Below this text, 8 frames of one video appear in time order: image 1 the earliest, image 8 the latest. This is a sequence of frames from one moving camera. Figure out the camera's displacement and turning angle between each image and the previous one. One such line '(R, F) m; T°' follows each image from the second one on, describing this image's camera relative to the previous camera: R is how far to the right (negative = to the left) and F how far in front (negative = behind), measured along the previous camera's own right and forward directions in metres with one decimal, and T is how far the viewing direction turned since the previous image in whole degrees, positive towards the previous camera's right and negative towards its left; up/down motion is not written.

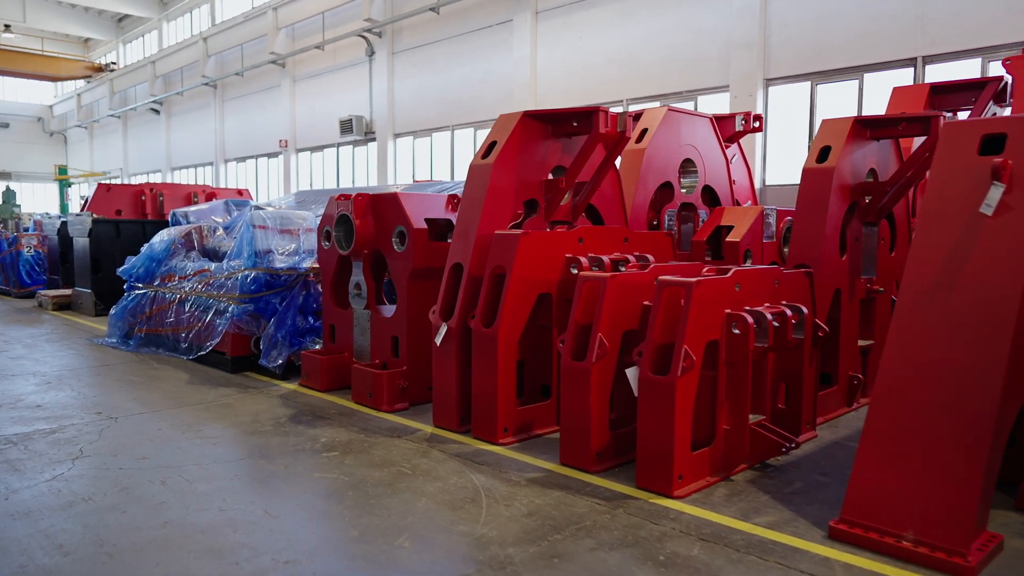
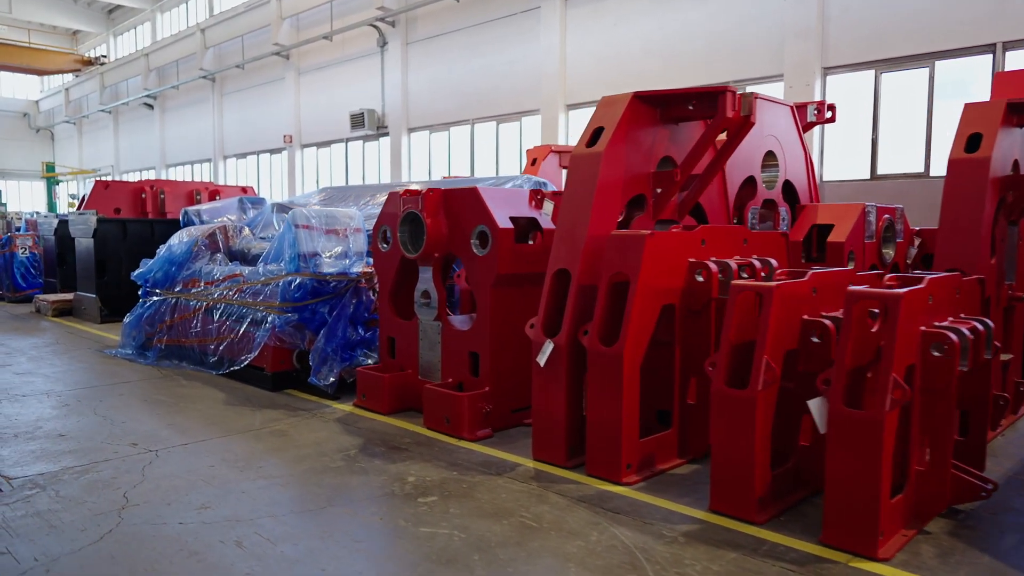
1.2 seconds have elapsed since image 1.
(-0.6, +0.6) m; +1°
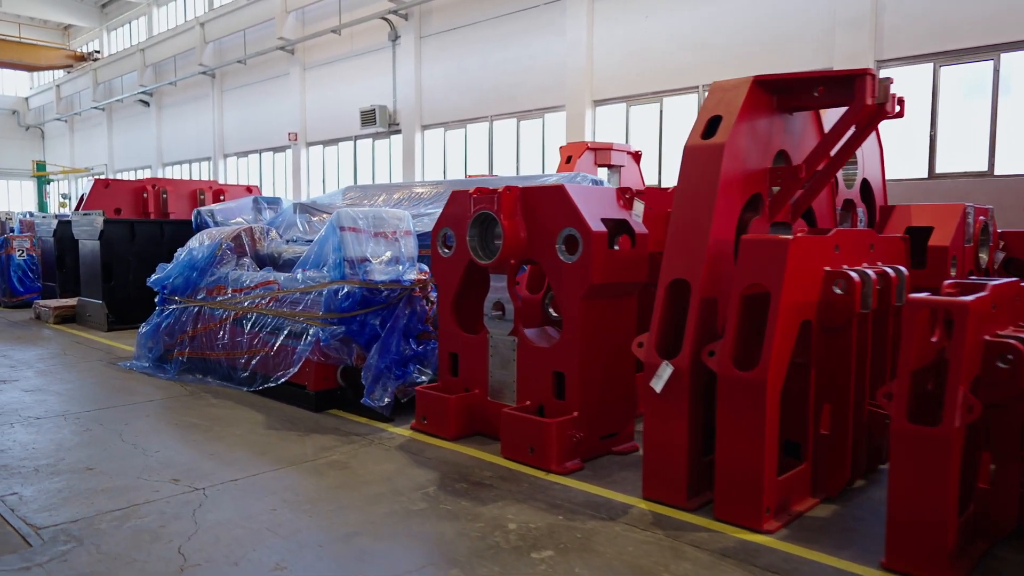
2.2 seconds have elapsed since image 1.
(-0.4, +0.5) m; +1°
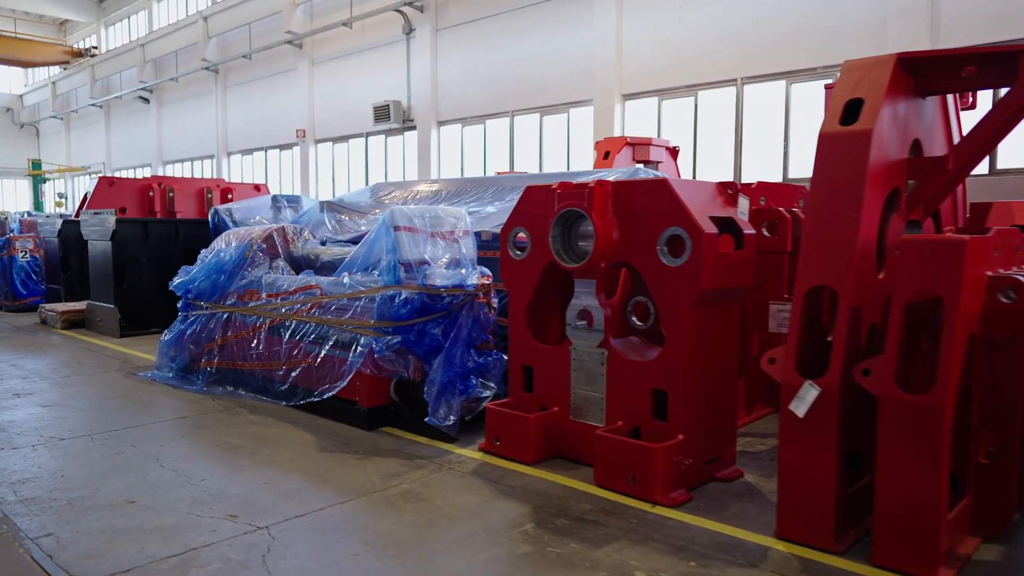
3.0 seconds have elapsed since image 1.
(-0.4, +0.4) m; +1°
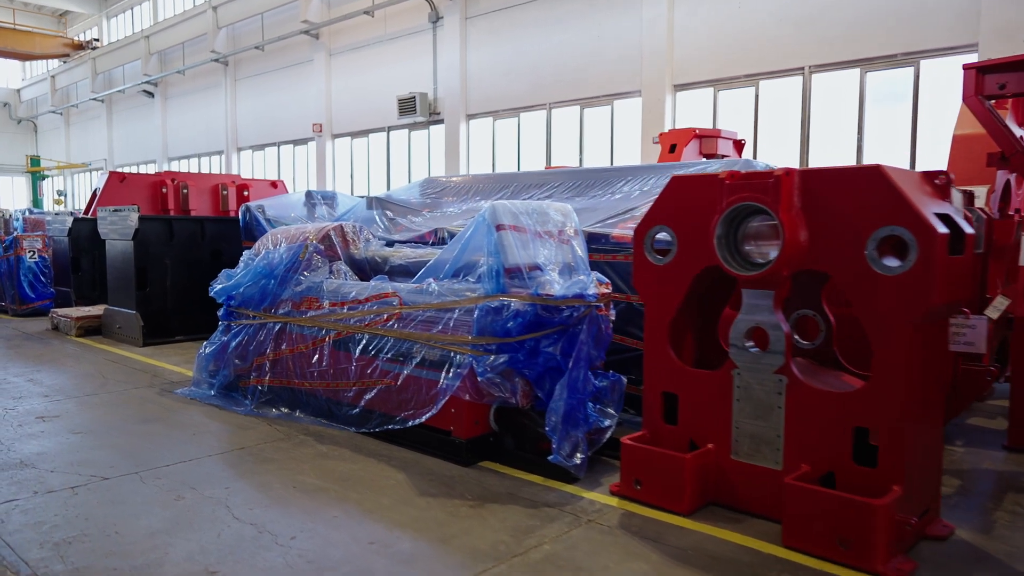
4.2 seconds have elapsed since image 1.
(-0.6, +0.6) m; 0°
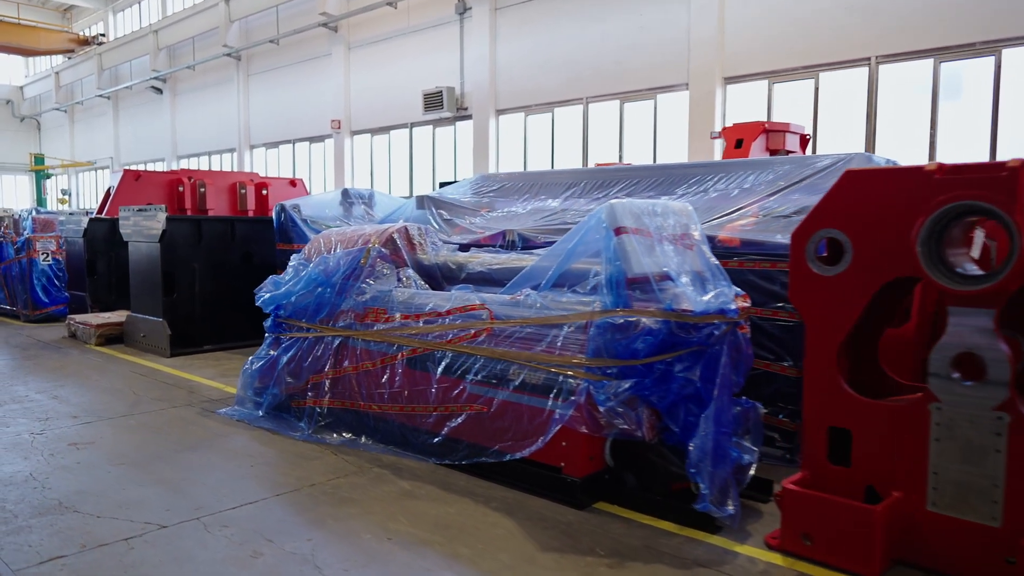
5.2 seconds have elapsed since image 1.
(-0.5, +0.5) m; 0°
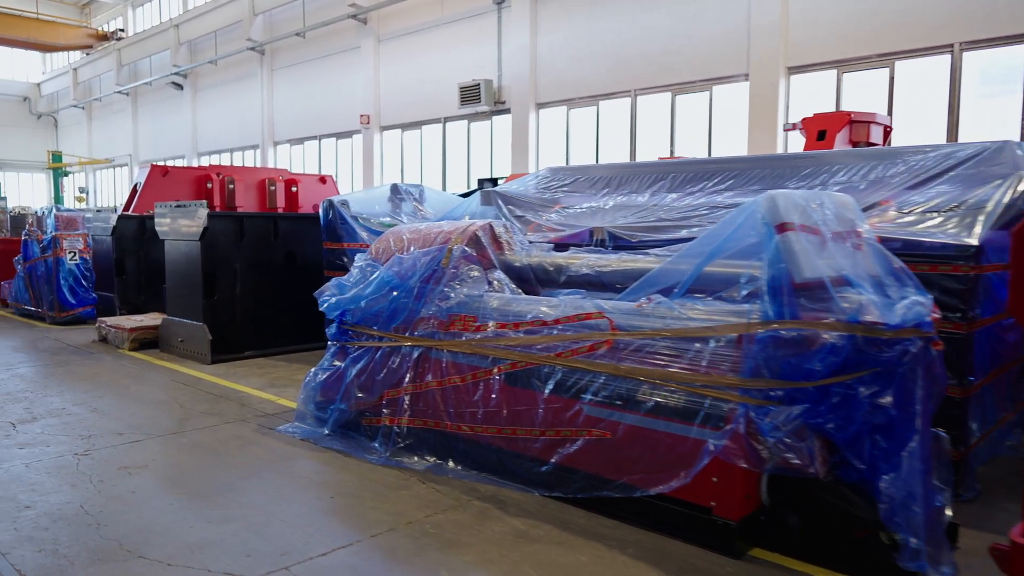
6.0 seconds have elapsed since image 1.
(-0.4, +0.4) m; -1°
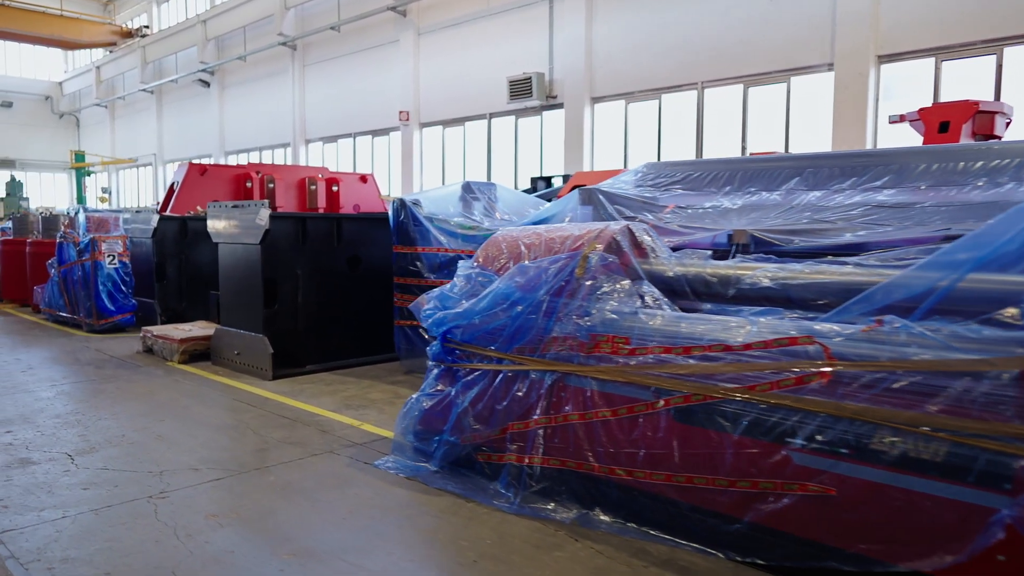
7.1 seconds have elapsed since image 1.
(-0.5, +0.5) m; -1°
